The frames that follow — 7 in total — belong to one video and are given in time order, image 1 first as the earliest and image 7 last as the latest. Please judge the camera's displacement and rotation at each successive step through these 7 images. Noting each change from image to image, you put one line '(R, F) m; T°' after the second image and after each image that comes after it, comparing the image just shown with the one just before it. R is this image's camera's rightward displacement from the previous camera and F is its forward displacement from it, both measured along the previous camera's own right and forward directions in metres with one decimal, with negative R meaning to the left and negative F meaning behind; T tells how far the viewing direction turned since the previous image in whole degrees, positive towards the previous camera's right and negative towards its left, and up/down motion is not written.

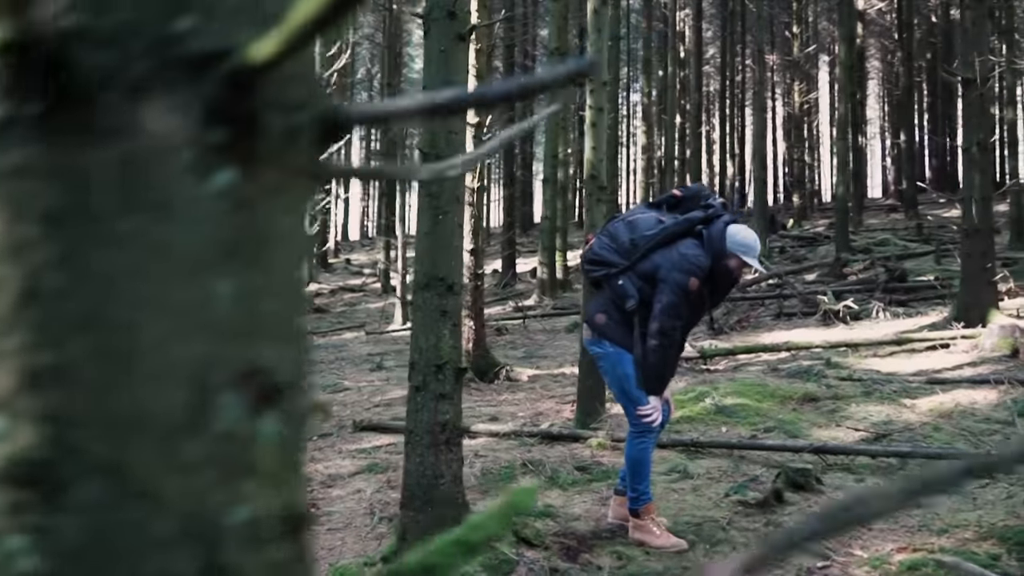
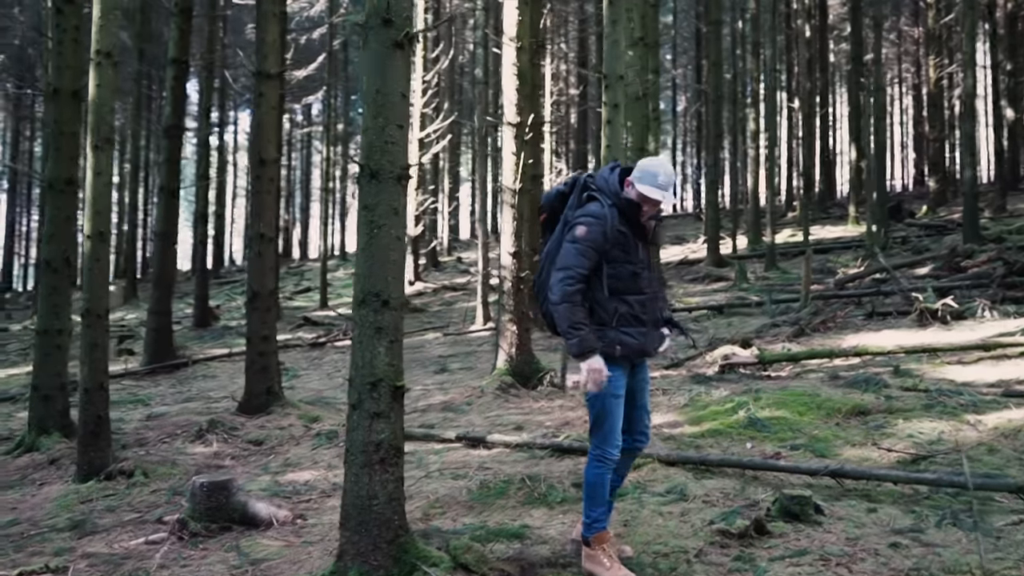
(+1.2, +0.3) m; -10°
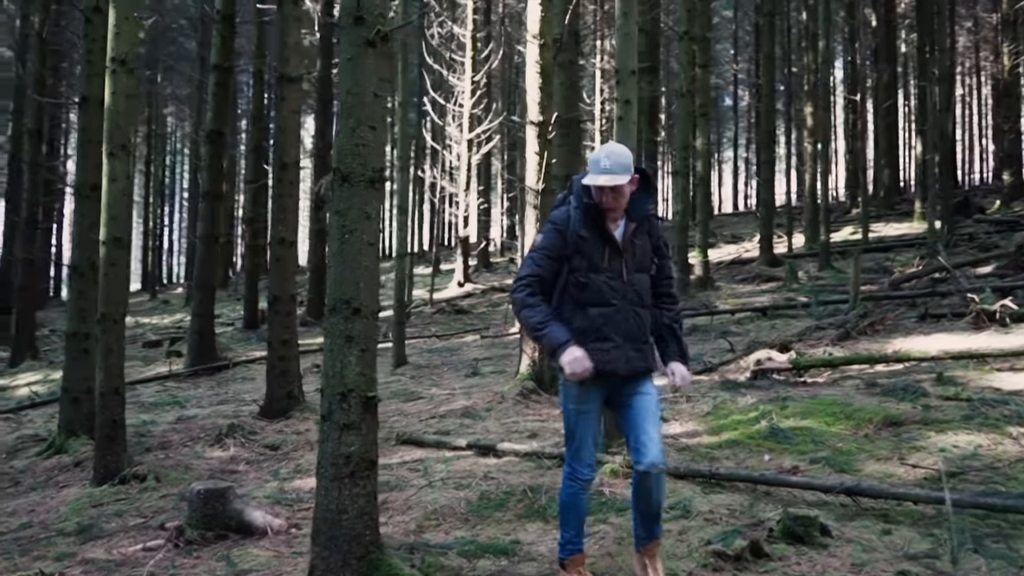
(+0.5, +0.2) m; -5°
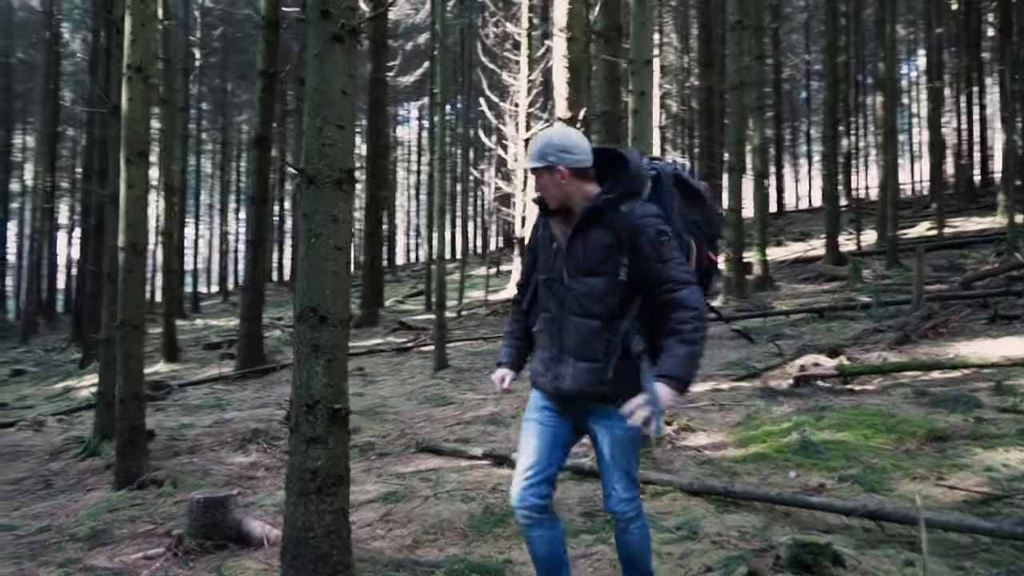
(+0.5, +0.3) m; -5°
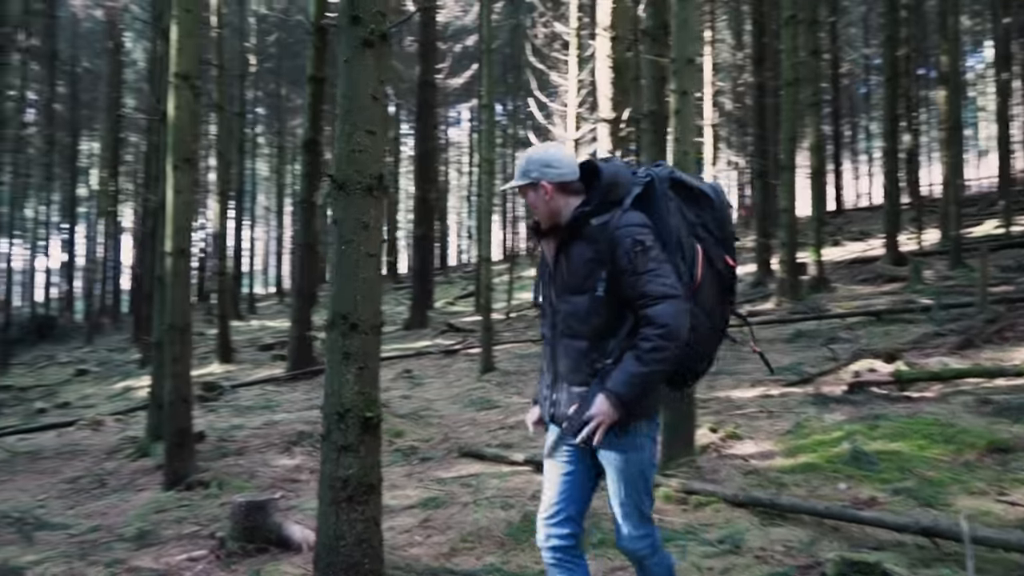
(+0.1, +0.1) m; -4°
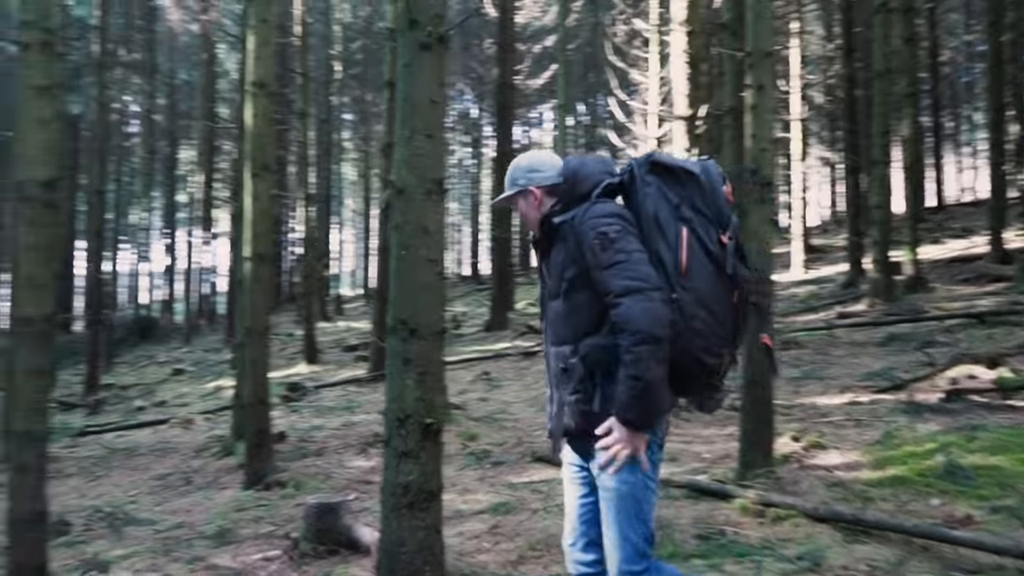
(+0.1, +0.1) m; -6°
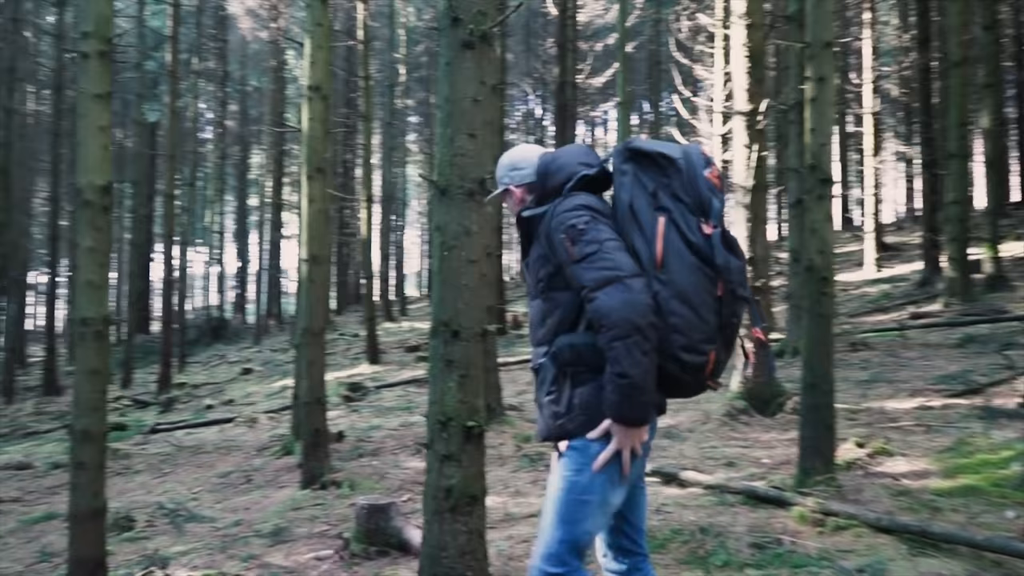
(+0.1, +0.1) m; -4°
